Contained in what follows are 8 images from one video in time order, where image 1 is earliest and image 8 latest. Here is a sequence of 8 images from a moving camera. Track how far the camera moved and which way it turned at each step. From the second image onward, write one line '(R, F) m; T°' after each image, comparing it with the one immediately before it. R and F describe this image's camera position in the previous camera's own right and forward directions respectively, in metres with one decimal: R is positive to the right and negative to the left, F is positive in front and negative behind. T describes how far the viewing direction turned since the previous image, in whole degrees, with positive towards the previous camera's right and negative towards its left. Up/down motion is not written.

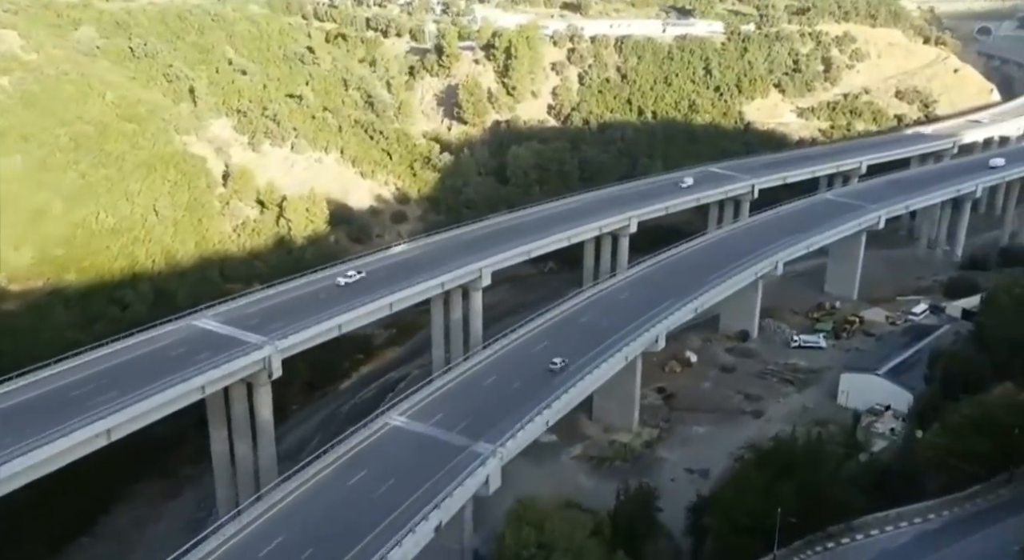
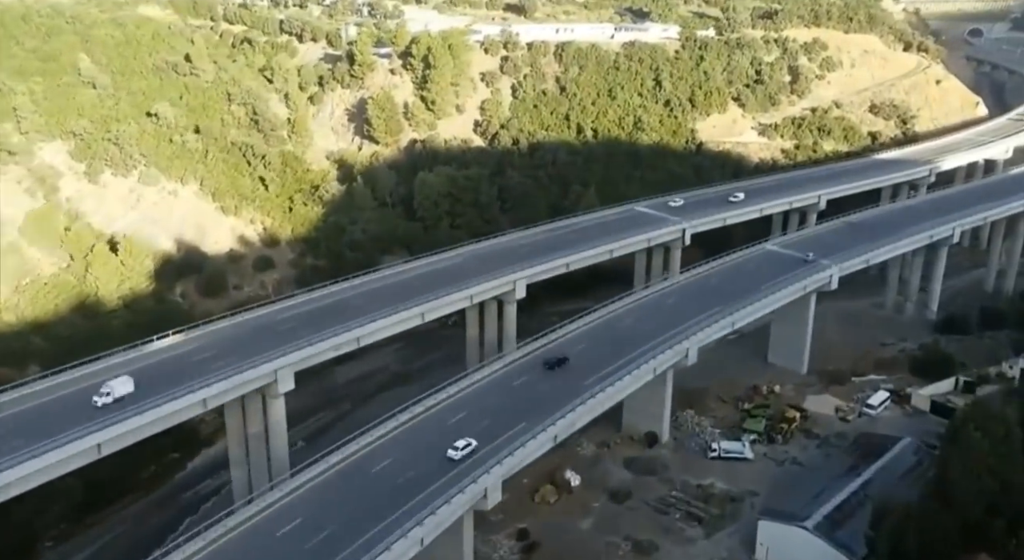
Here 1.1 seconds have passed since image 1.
(+6.1, +11.1) m; +1°
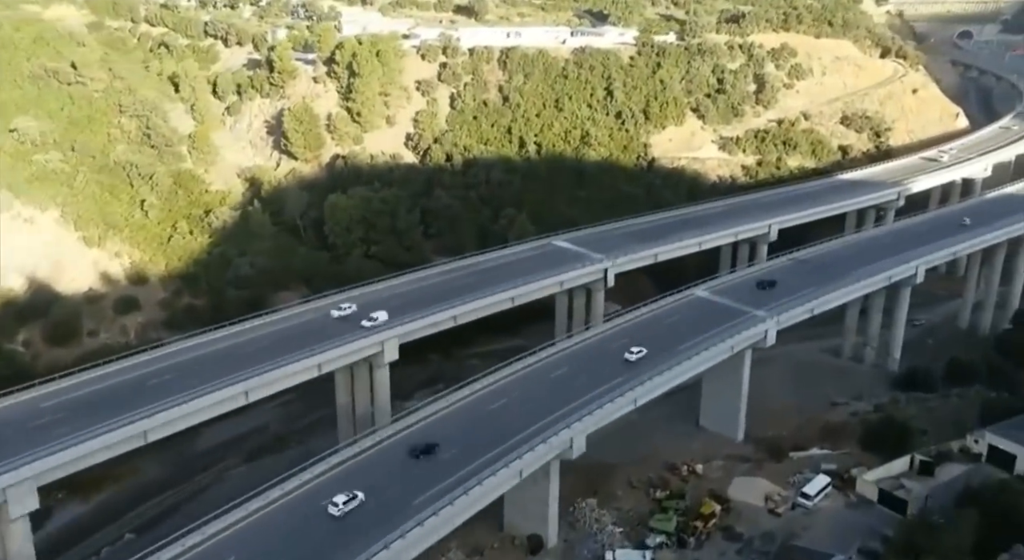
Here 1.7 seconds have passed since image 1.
(+4.7, +7.0) m; 0°
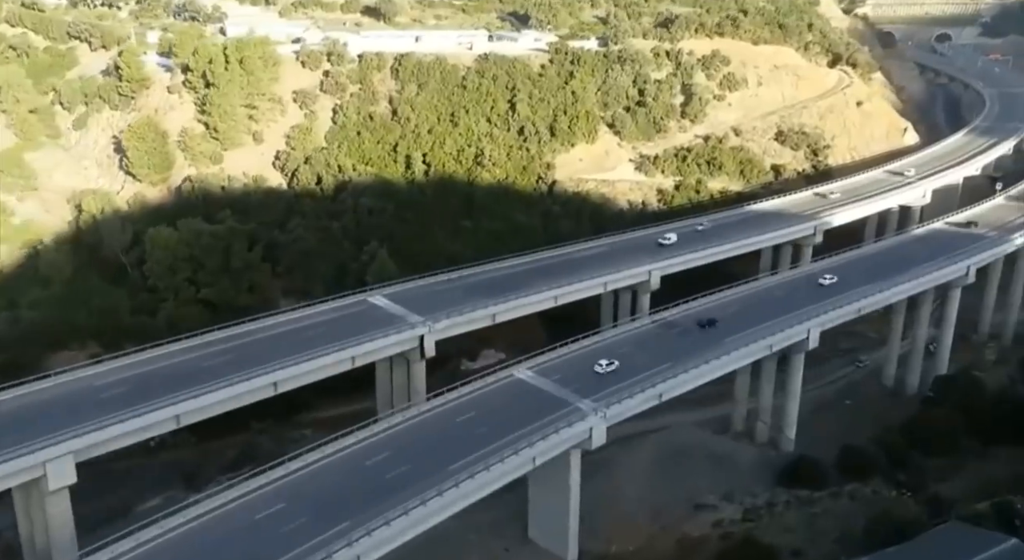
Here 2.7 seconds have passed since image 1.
(+7.5, +8.5) m; +1°
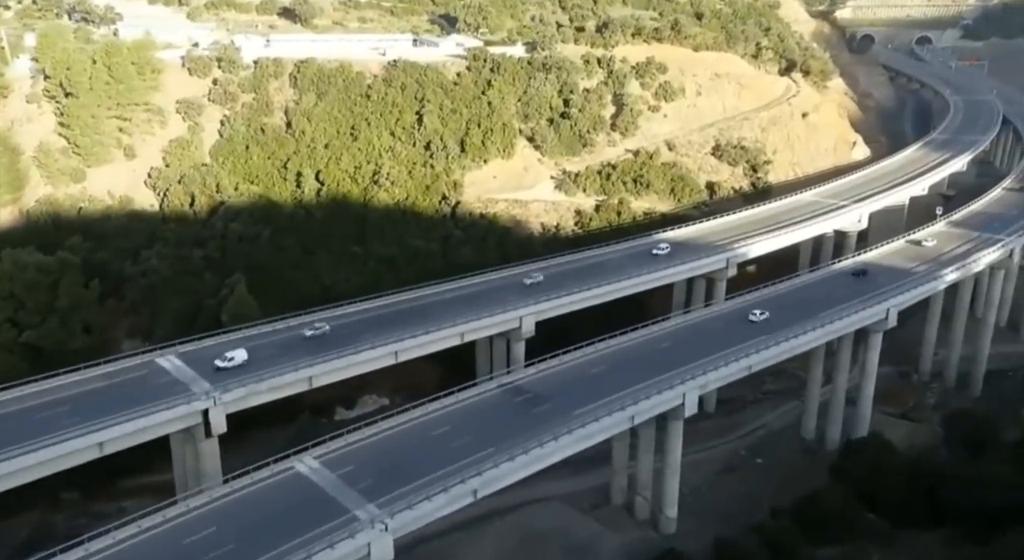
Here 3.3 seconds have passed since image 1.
(+5.9, +6.1) m; +1°
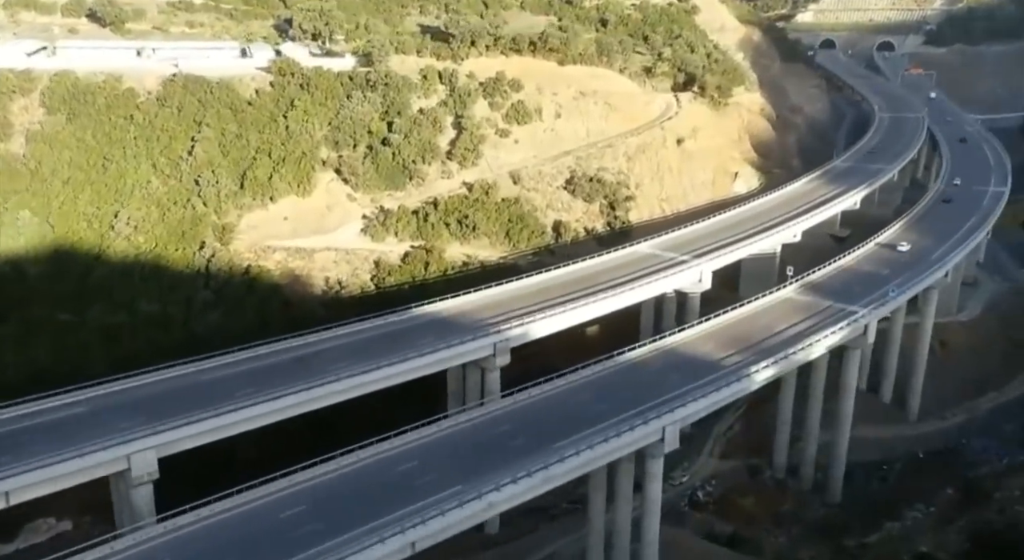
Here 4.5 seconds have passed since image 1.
(+11.4, +11.3) m; +1°
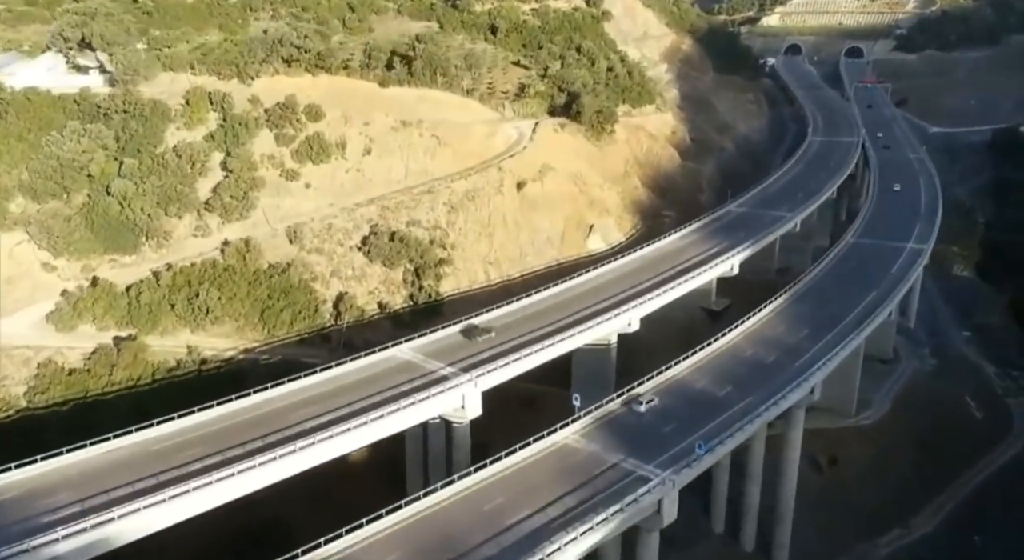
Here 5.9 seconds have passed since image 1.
(+11.4, +14.8) m; +1°
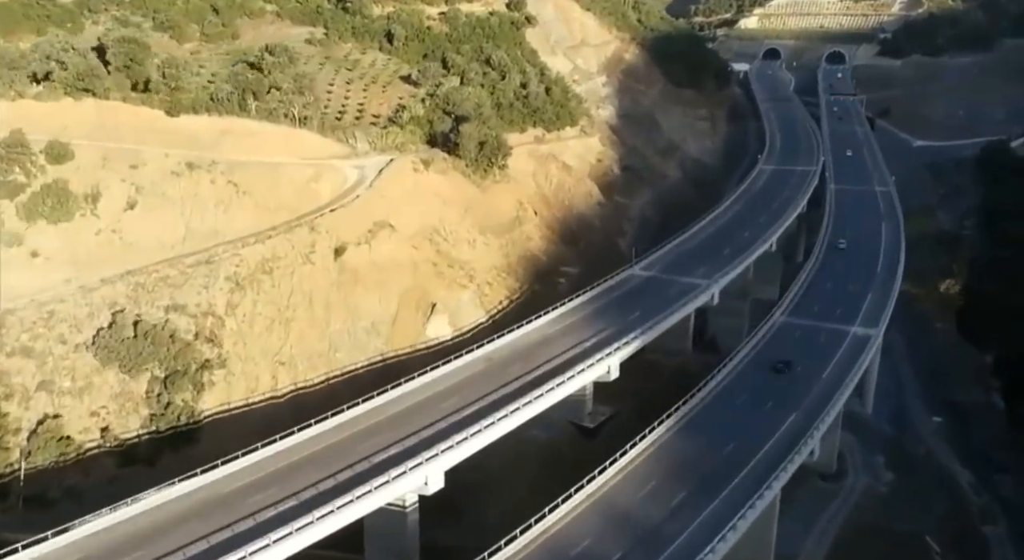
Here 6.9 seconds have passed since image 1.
(+8.1, +14.4) m; +1°
